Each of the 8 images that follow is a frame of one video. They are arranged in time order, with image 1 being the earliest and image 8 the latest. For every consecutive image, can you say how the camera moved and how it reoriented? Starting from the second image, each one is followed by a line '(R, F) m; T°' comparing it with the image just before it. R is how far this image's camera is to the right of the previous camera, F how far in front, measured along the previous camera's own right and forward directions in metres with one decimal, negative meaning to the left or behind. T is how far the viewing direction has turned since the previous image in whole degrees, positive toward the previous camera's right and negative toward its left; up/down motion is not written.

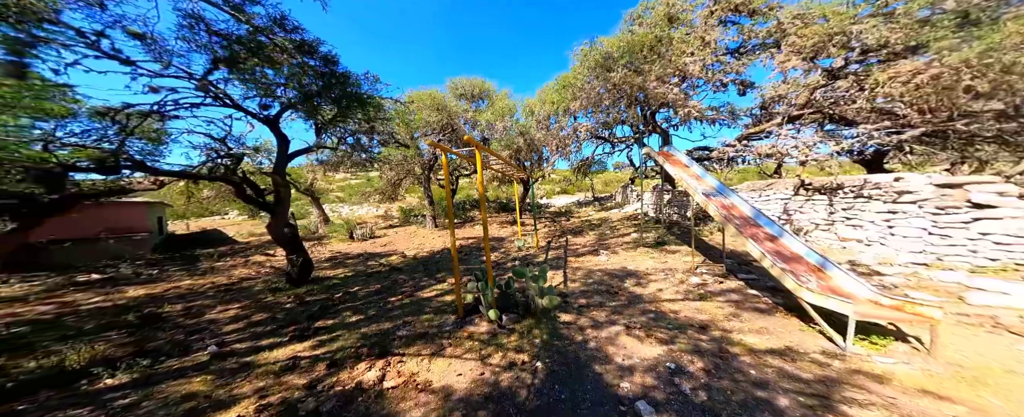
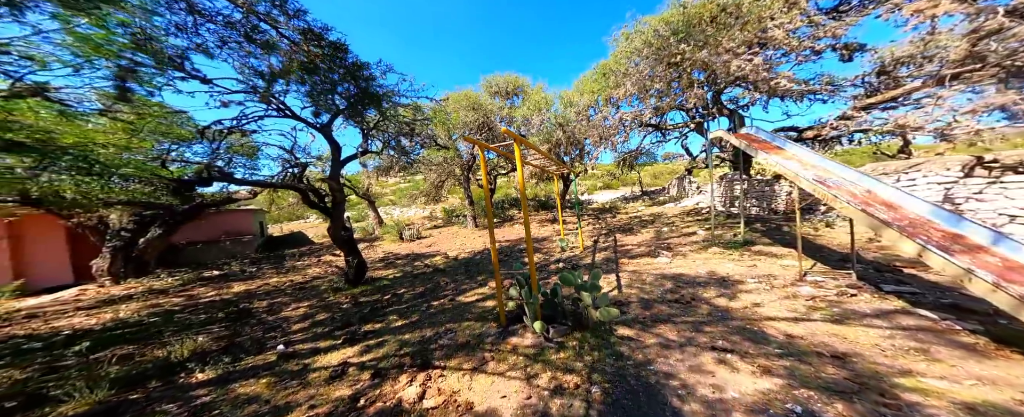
(0.0, +0.3) m; -9°
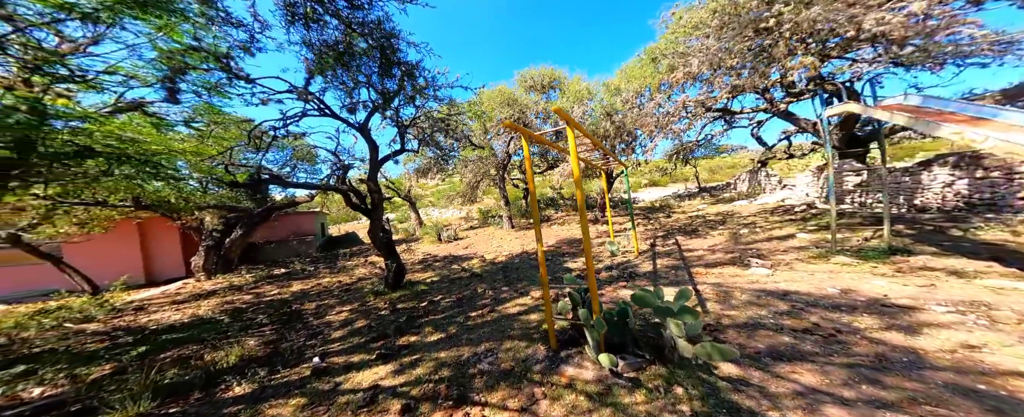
(-0.1, +0.4) m; -8°
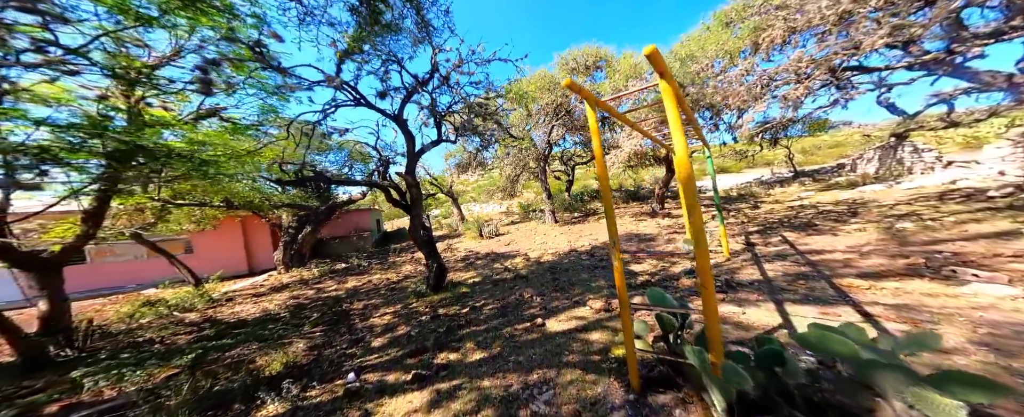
(-0.1, +0.6) m; -10°
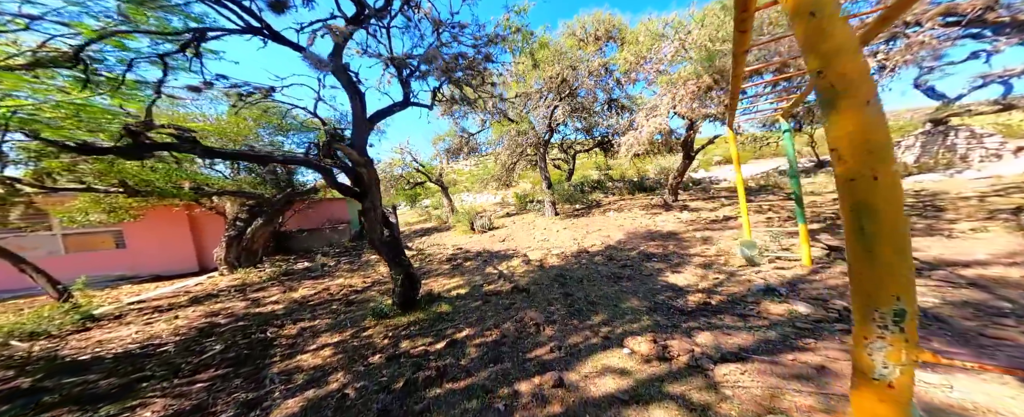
(0.0, +1.2) m; +1°
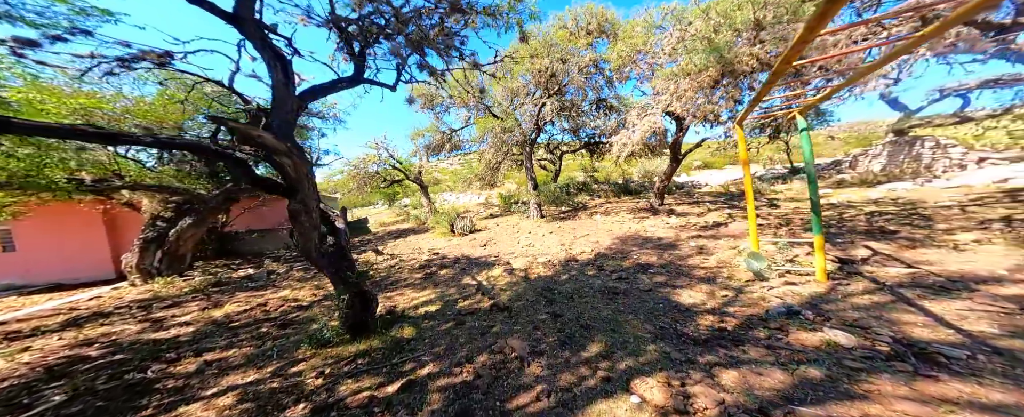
(0.0, +0.5) m; +3°
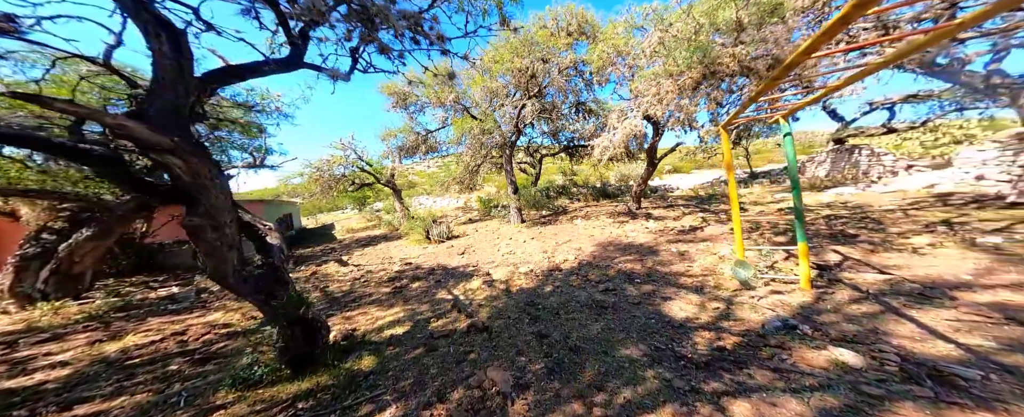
(0.0, +0.3) m; +5°
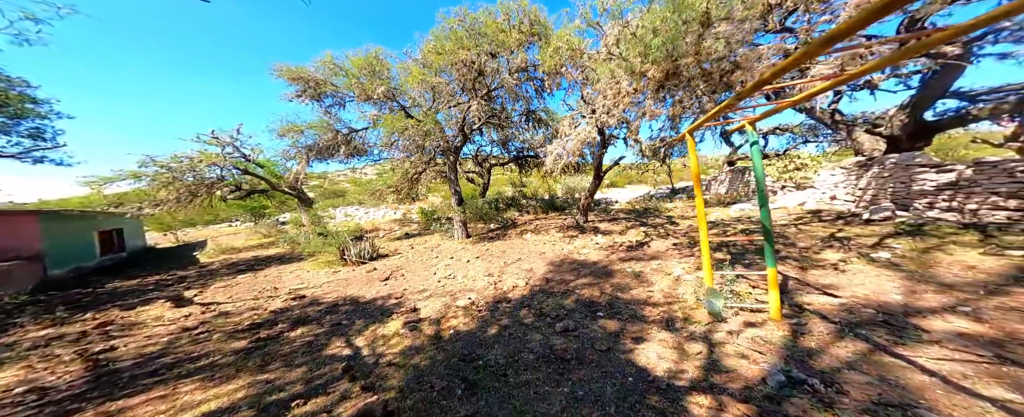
(+0.1, +0.8) m; +11°
